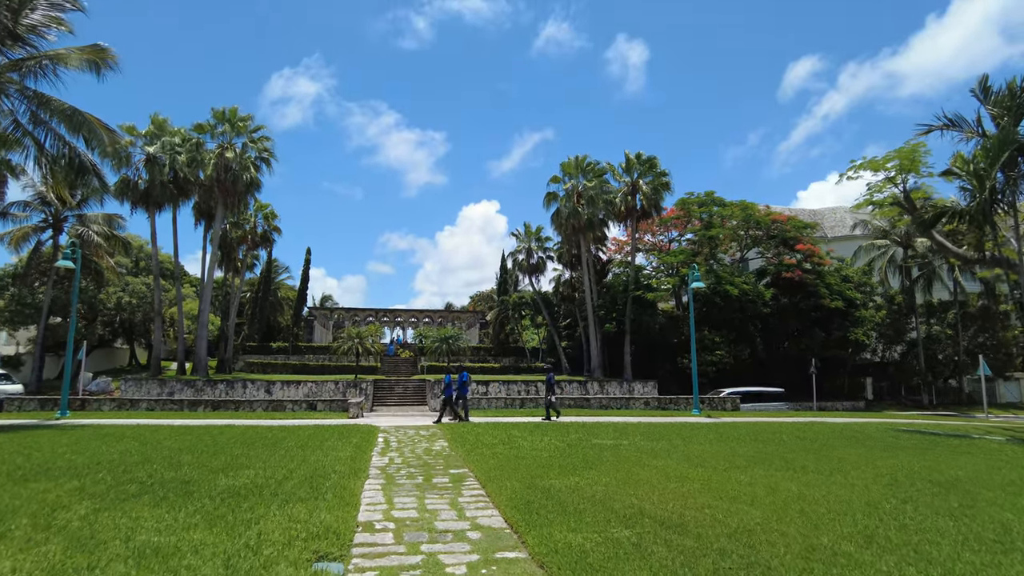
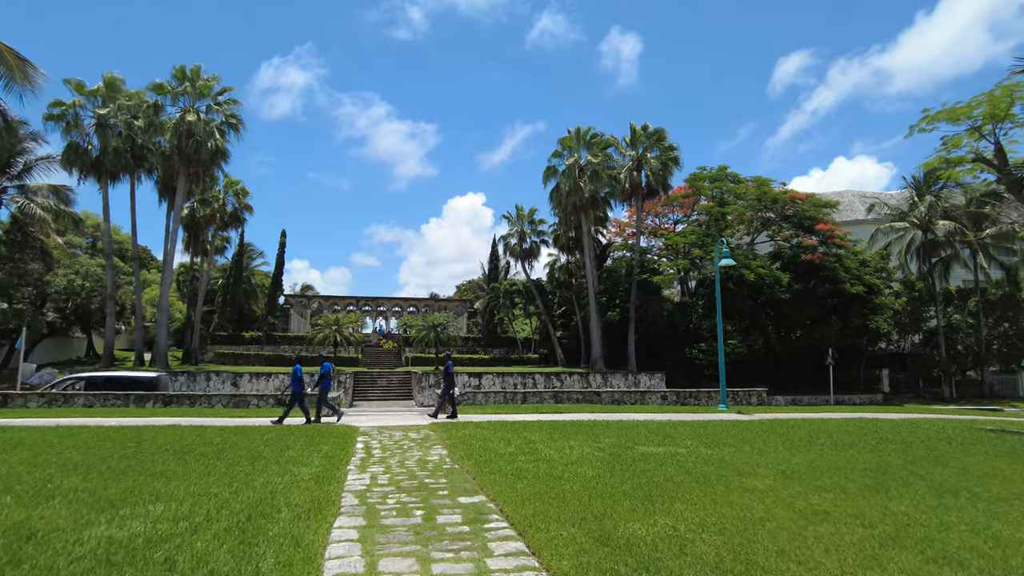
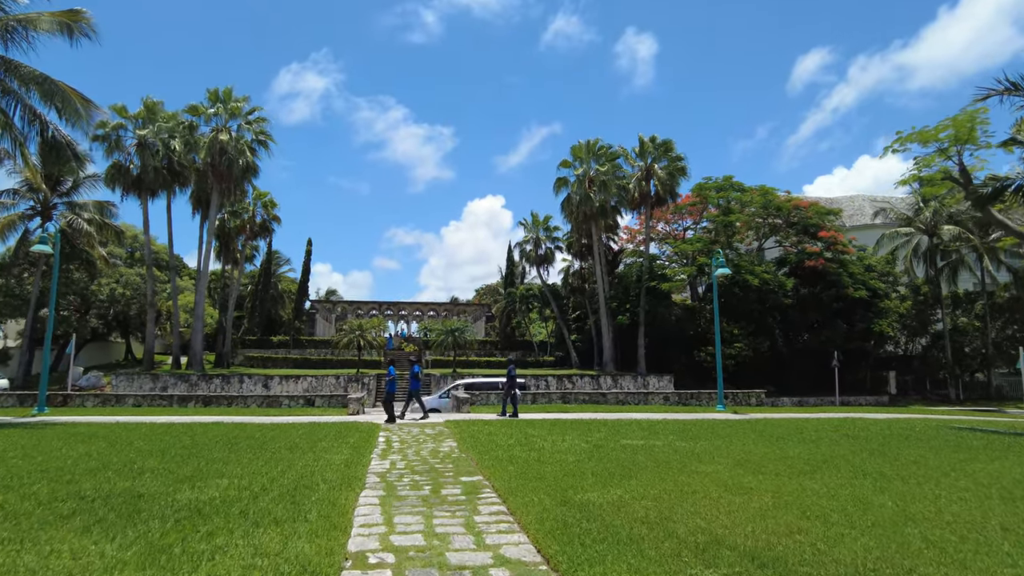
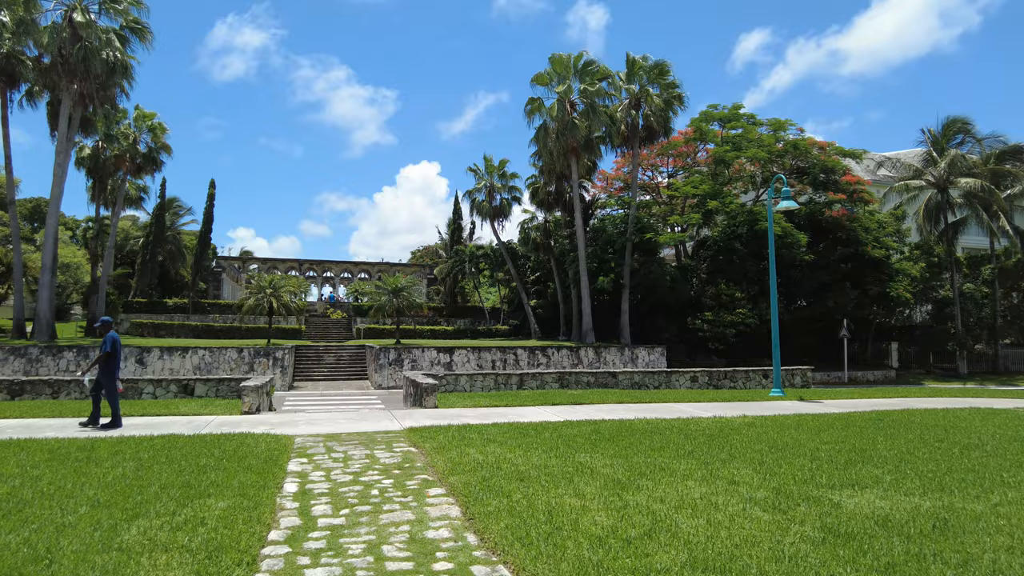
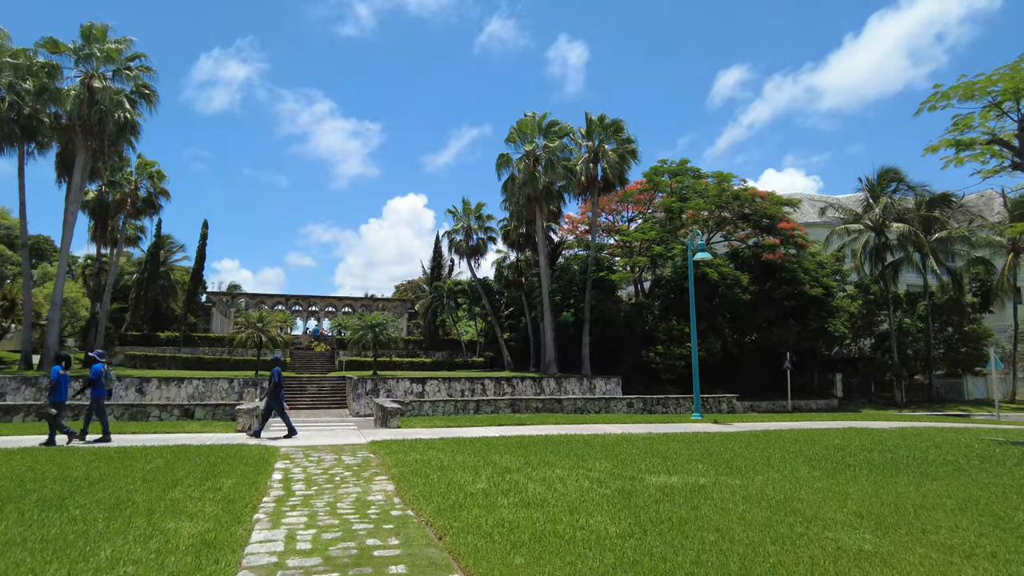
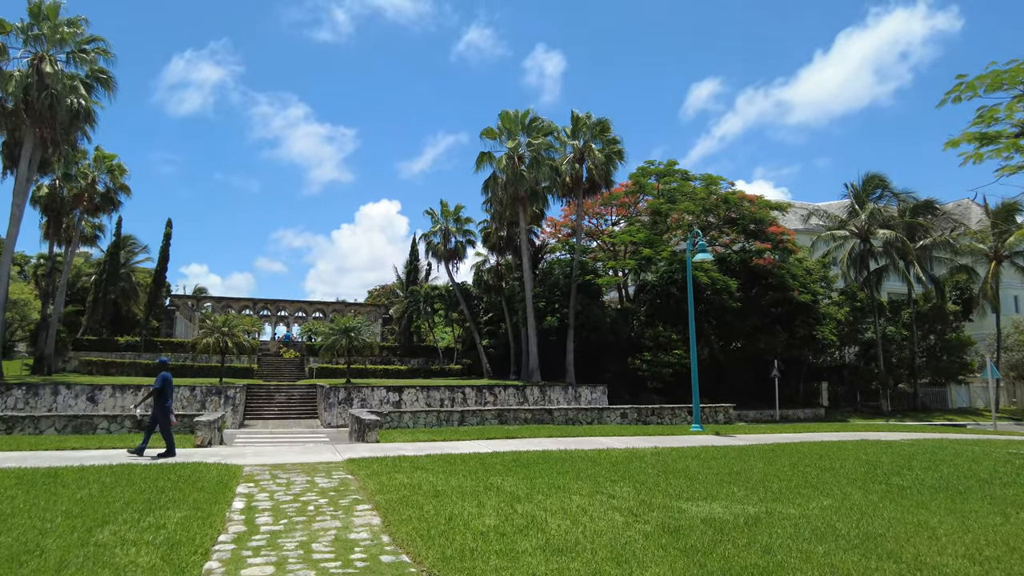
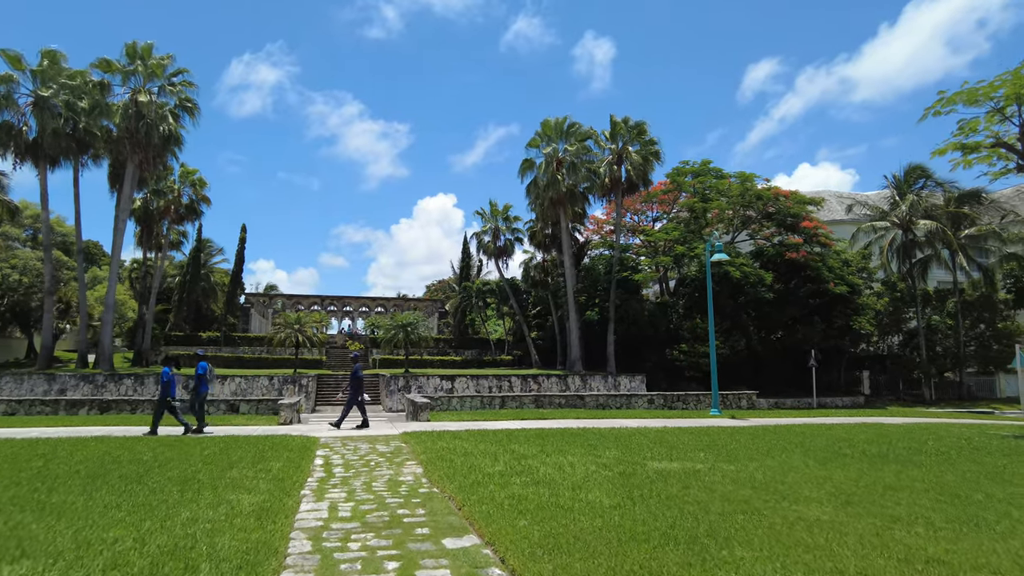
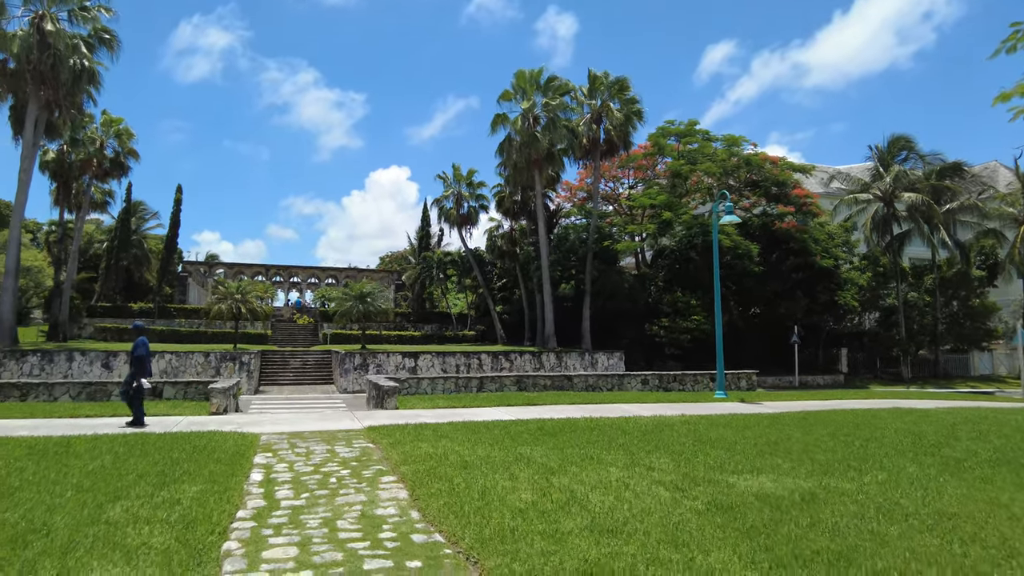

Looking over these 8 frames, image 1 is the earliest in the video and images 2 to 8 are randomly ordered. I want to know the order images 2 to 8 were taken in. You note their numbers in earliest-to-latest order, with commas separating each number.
3, 2, 7, 5, 6, 8, 4
